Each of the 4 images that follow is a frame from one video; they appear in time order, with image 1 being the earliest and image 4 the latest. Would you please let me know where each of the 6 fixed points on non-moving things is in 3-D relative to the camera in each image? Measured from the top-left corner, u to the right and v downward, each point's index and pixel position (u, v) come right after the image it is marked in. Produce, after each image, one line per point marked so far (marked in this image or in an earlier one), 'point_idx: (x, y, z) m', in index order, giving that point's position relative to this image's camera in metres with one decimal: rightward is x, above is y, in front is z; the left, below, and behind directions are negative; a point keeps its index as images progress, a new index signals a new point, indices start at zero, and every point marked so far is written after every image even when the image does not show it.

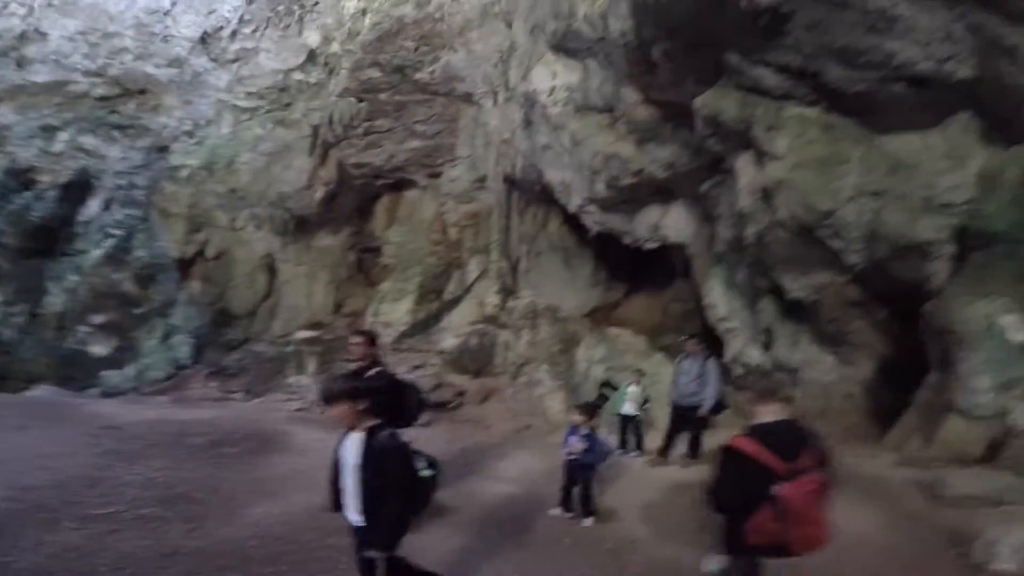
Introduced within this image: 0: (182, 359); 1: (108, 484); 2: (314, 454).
0: (-6.1, -1.4, +10.5) m
1: (-4.3, -2.1, +5.7) m
2: (-2.6, -2.3, +7.5) m
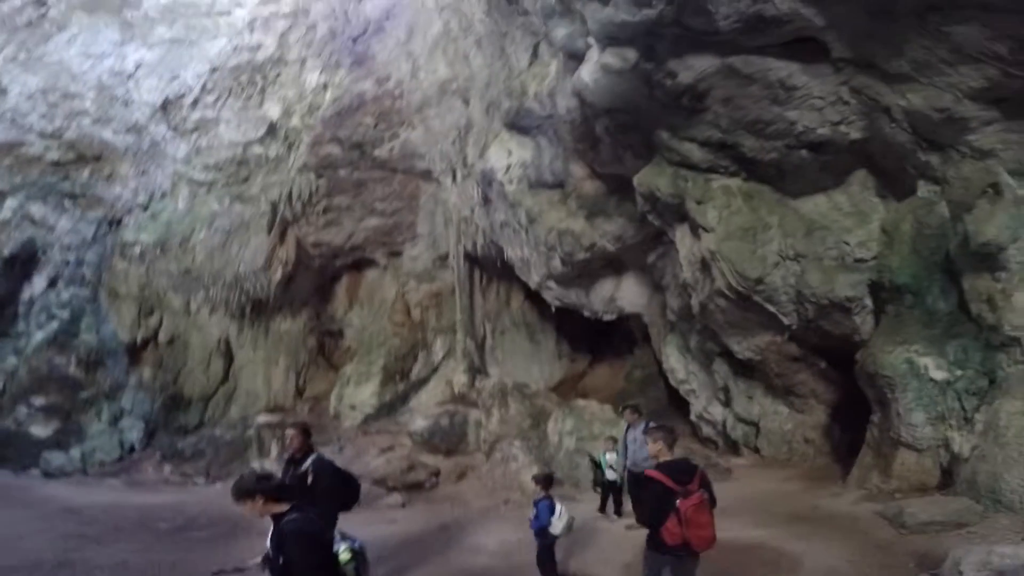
0: (-6.9, -2.8, +9.8) m
1: (-4.7, -2.7, +5.1) m
2: (-3.2, -3.1, +6.9) m
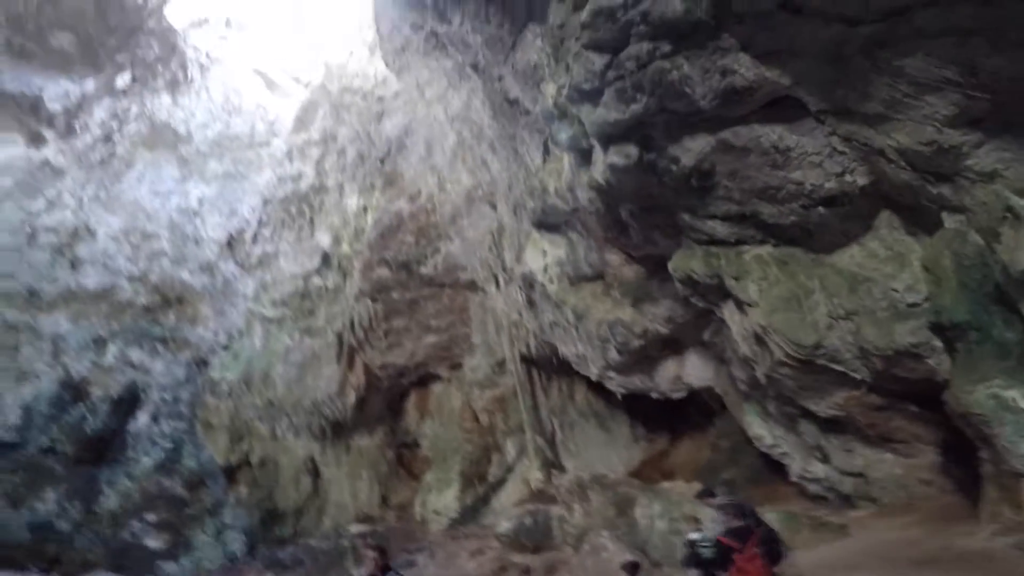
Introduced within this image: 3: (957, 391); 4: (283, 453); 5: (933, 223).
0: (-5.7, -5.1, +9.8) m
1: (-4.0, -4.0, +5.1) m
2: (-2.3, -4.6, +6.7) m
3: (+4.1, -0.9, +5.1) m
4: (-5.1, -3.3, +11.1) m
5: (+4.3, +0.6, +5.6) m
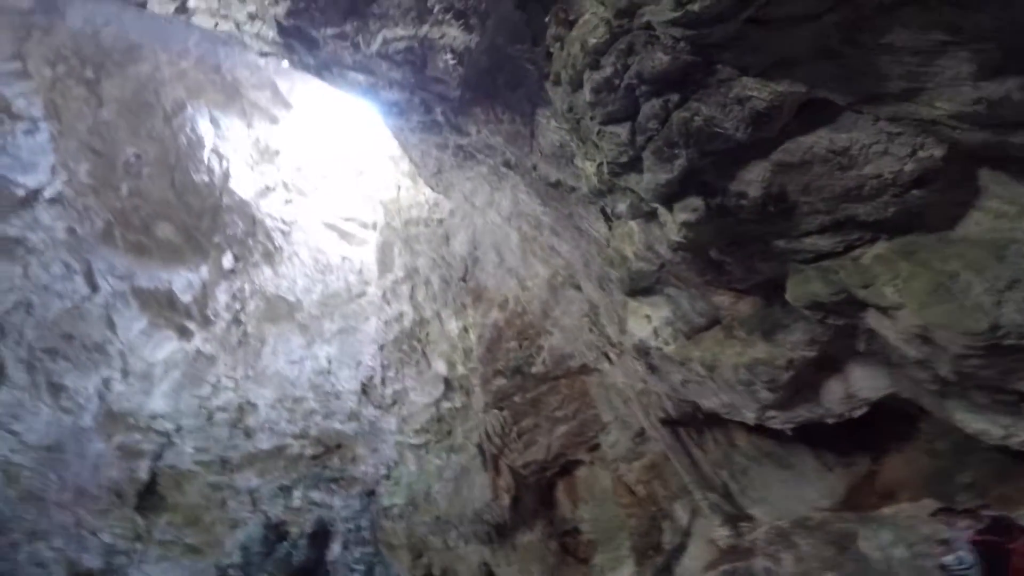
0: (-2.6, -7.4, +9.5) m
1: (-2.0, -5.4, +4.9) m
2: (0.0, -5.7, +6.1) m
3: (+5.1, -0.5, +4.4) m
4: (-2.3, -5.6, +11.0) m
5: (+5.1, +1.0, +5.1) m
